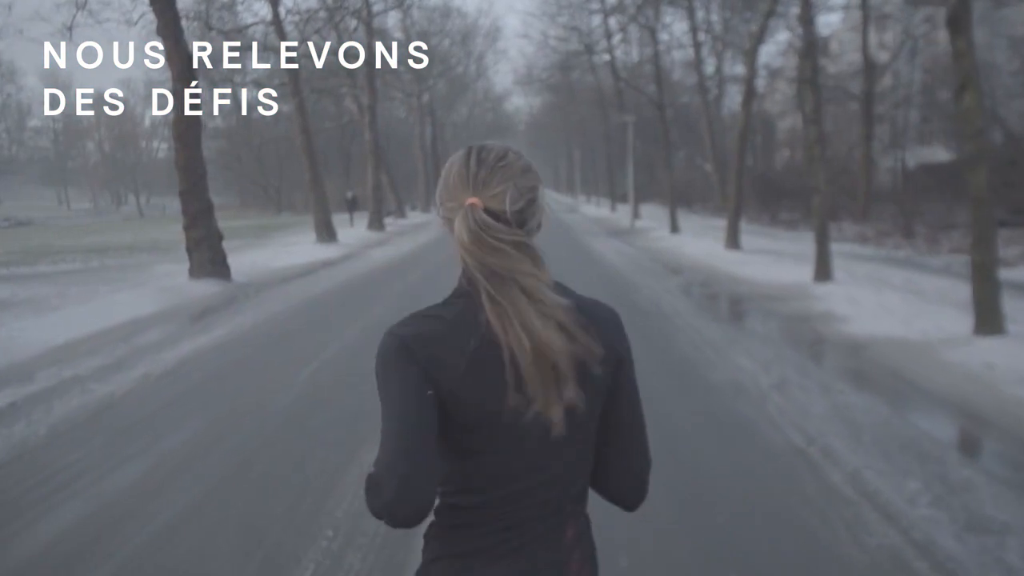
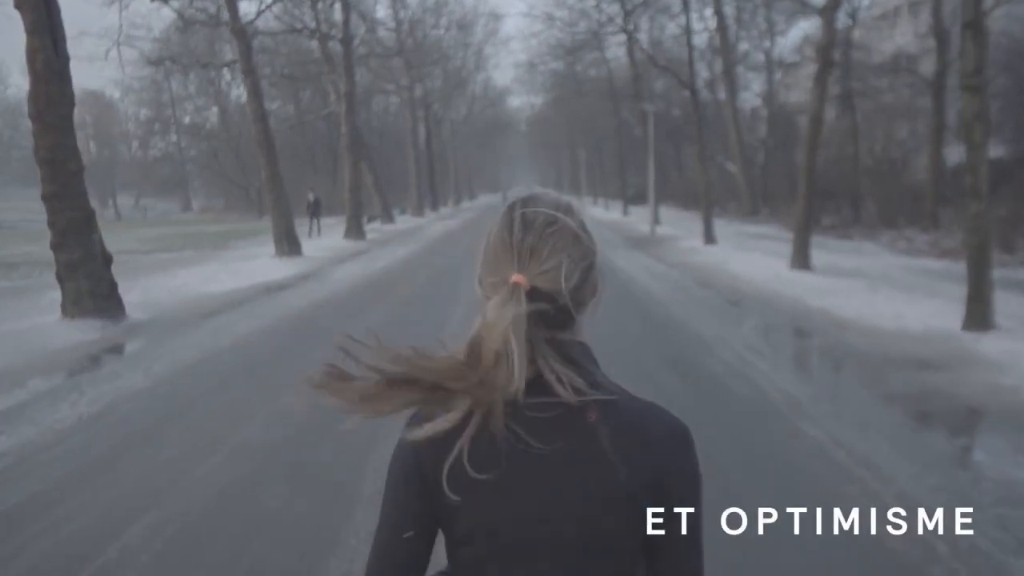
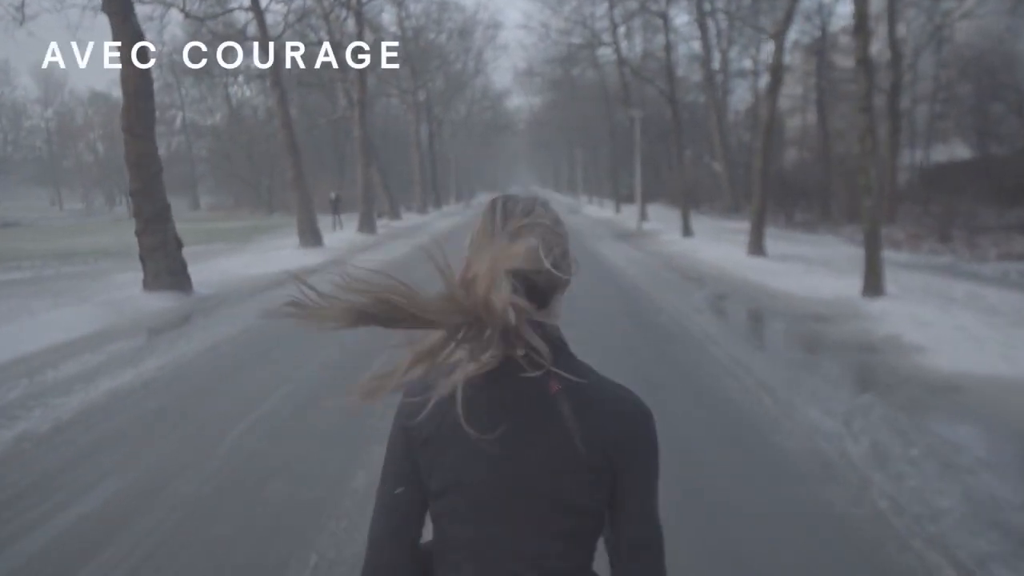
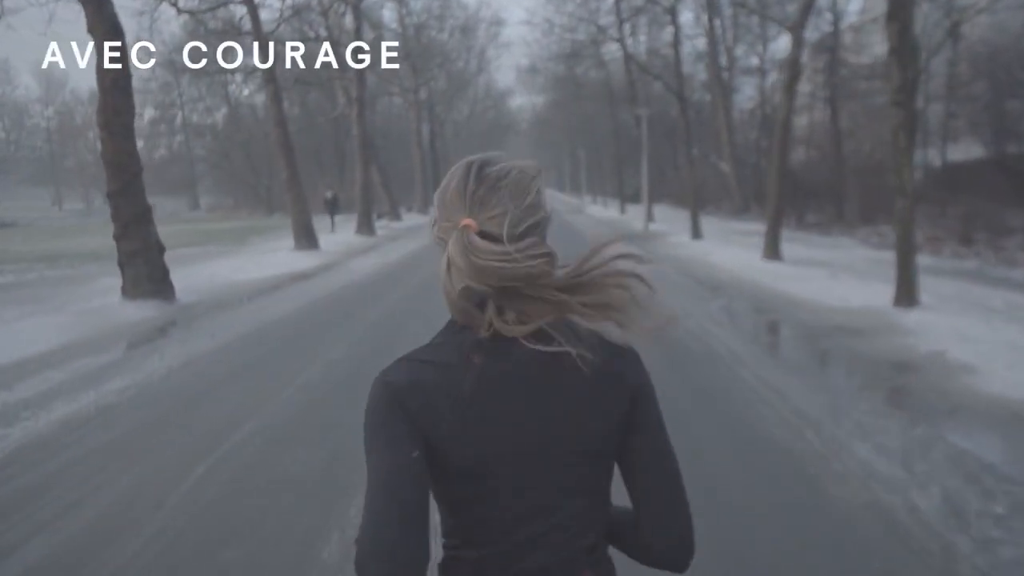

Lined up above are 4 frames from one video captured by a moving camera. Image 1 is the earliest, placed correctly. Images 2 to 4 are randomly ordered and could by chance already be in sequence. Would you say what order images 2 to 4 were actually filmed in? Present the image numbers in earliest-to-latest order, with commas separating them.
3, 4, 2
